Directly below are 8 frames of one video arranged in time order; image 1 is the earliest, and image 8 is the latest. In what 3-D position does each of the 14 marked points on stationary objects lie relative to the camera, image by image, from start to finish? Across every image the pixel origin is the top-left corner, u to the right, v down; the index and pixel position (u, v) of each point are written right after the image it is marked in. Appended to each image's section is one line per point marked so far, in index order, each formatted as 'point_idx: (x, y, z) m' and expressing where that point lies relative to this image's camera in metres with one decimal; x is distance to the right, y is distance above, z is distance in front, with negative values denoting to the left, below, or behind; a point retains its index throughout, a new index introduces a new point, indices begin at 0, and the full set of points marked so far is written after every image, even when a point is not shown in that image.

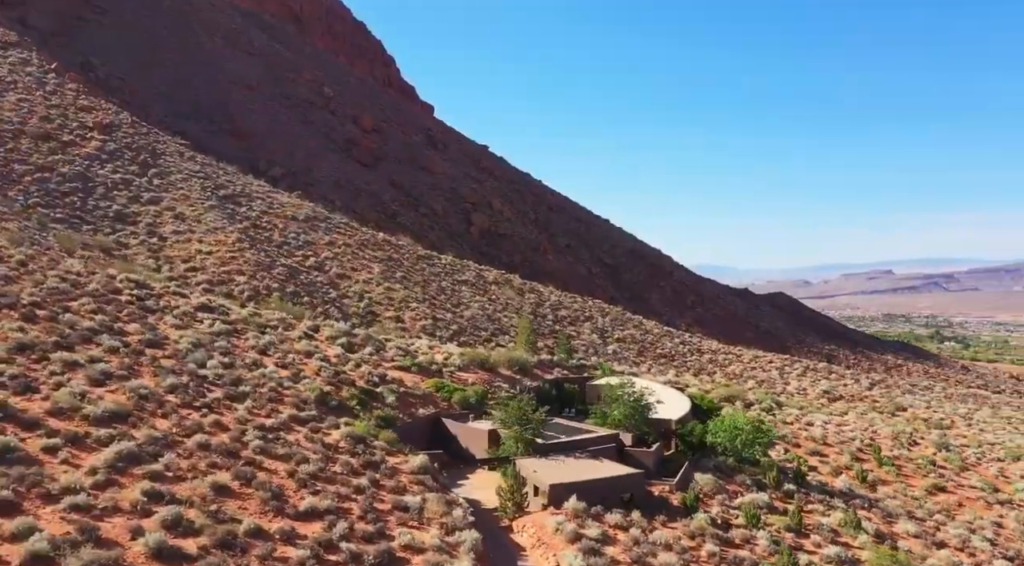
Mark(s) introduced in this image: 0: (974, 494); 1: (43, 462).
0: (+12.4, -5.7, +20.3) m
1: (-5.8, -2.2, +9.2) m
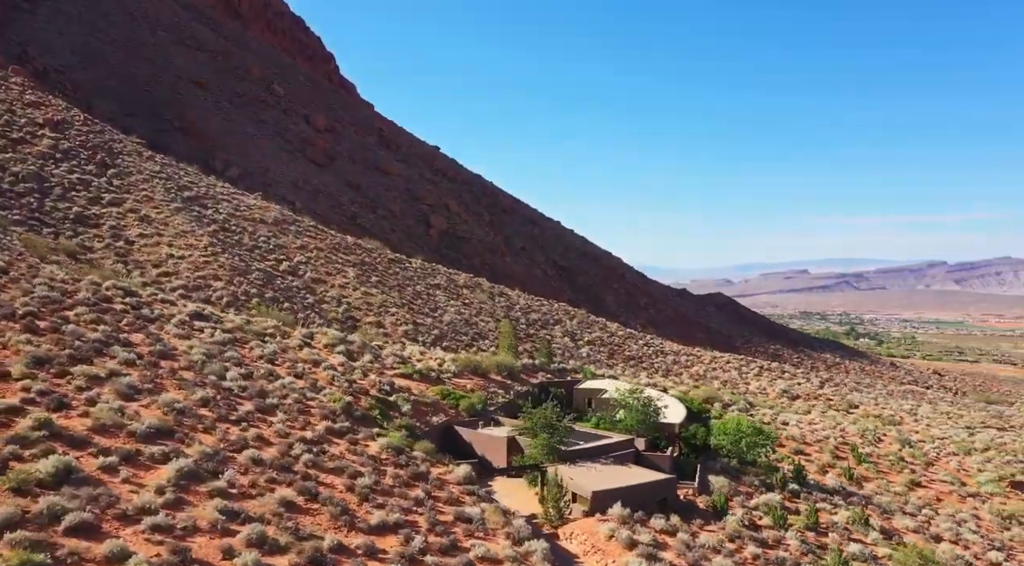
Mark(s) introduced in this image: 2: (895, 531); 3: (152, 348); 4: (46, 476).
0: (+12.4, -5.9, +21.5) m
1: (-4.9, -2.4, +9.0) m
2: (+7.5, -4.9, +14.7) m
3: (-7.3, -1.3, +15.1) m
4: (-5.4, -2.2, +8.7) m
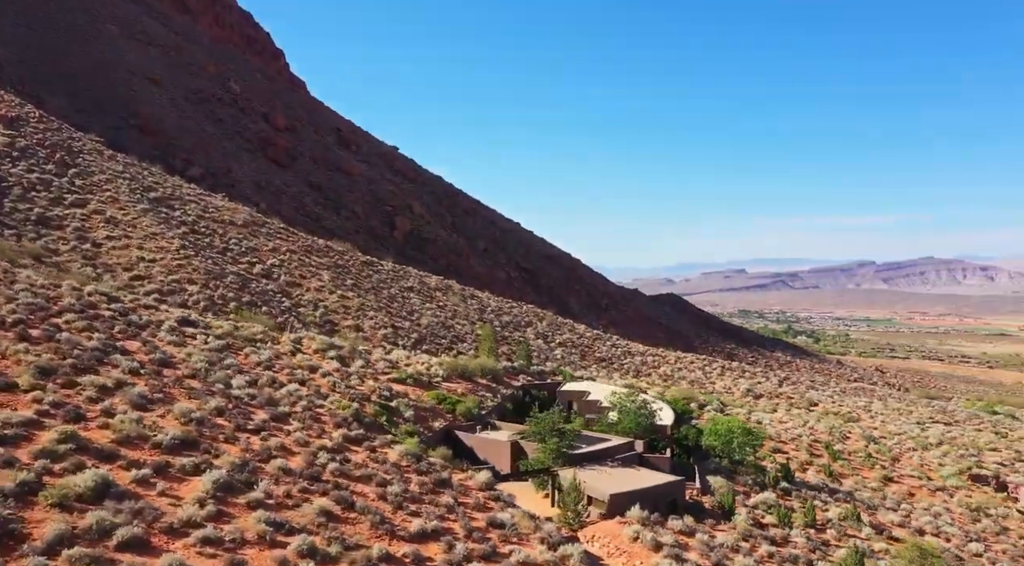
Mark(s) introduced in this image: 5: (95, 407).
0: (+12.0, -6.0, +22.5) m
1: (-4.4, -2.5, +8.9) m
2: (+7.6, -5.0, +15.4) m
3: (-7.2, -1.4, +14.8) m
4: (-4.9, -2.4, +8.6) m
5: (-6.4, -1.9, +11.4) m
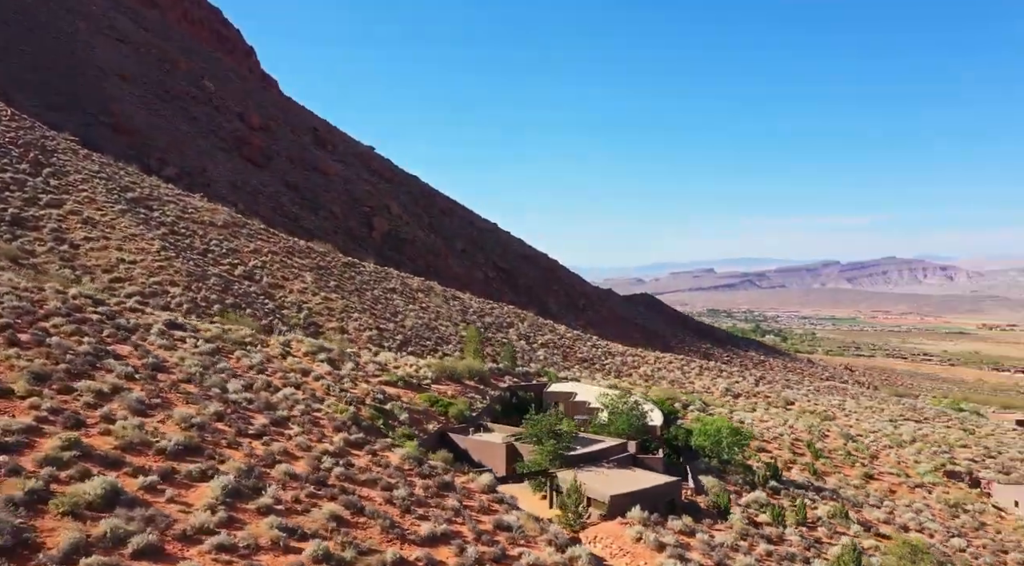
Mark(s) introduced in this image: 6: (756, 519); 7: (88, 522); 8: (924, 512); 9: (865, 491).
0: (+11.7, -6.0, +23.0) m
1: (-4.3, -2.6, +8.9) m
2: (+7.5, -5.1, +15.7) m
3: (-7.2, -1.5, +14.7) m
4: (-4.7, -2.5, +8.5) m
5: (-6.3, -2.0, +11.3) m
6: (+4.4, -4.3, +13.6) m
7: (-4.6, -2.6, +8.1) m
8: (+10.3, -5.7, +18.7) m
9: (+9.3, -5.5, +19.8) m
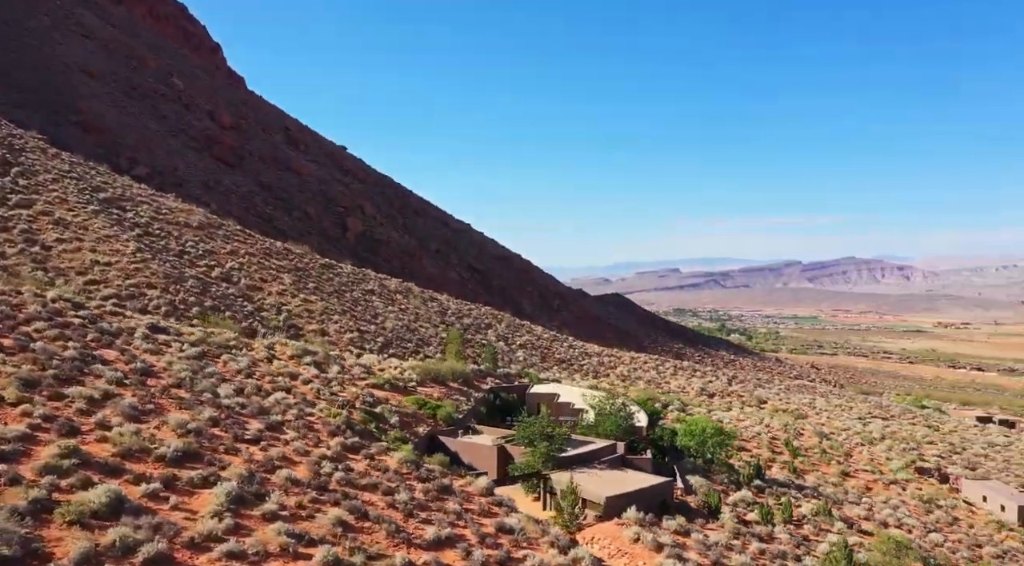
0: (+11.2, -6.1, +23.6) m
1: (-4.2, -2.7, +8.8) m
2: (+7.3, -5.1, +16.1) m
3: (-7.4, -1.6, +14.5) m
4: (-4.6, -2.5, +8.4) m
5: (-6.3, -2.0, +11.2) m
6: (+4.3, -4.4, +13.8) m
7: (-4.5, -2.7, +8.0) m
8: (+10.0, -5.8, +19.2) m
9: (+9.0, -5.6, +20.3) m
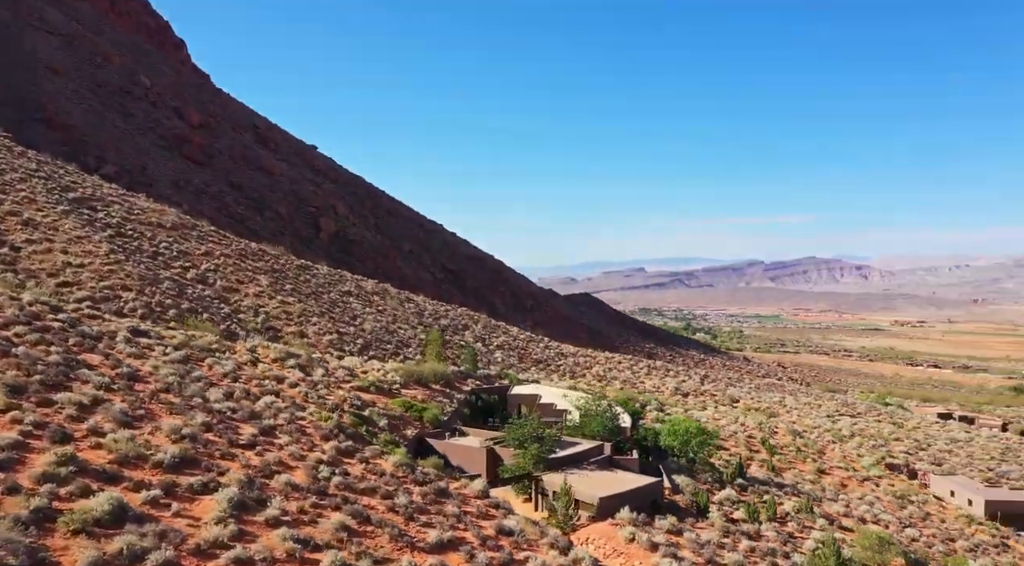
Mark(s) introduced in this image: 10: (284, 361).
0: (+10.6, -6.1, +24.1) m
1: (-4.1, -2.7, +8.8) m
2: (+7.1, -5.2, +16.6) m
3: (-7.5, -1.7, +14.3) m
4: (-4.6, -2.6, +8.3) m
5: (-6.4, -2.1, +11.0) m
6: (+4.2, -4.4, +14.1) m
7: (-4.4, -2.7, +8.0) m
8: (+9.6, -5.8, +19.7) m
9: (+8.6, -5.6, +20.7) m
10: (-6.1, -2.1, +19.9) m
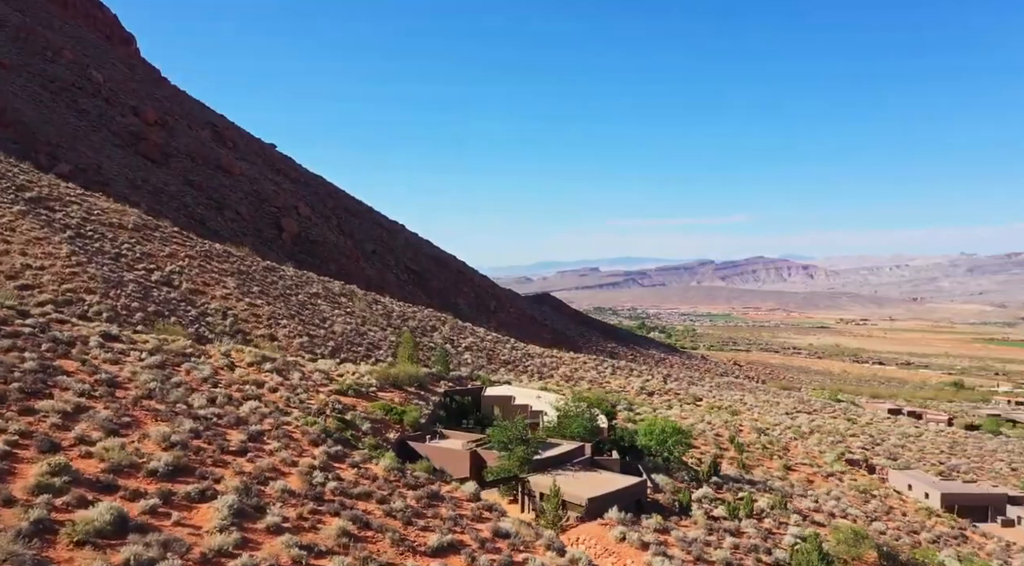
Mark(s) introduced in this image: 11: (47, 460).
0: (+9.8, -6.2, +24.9) m
1: (-4.1, -2.8, +8.7) m
2: (+6.7, -5.3, +17.1) m
3: (-7.8, -1.7, +14.0) m
4: (-4.5, -2.7, +8.2) m
5: (-6.5, -2.2, +10.8) m
6: (+3.9, -4.5, +14.5) m
7: (-4.3, -2.8, +7.9) m
8: (+9.0, -5.9, +20.4) m
9: (+7.9, -5.7, +21.3) m
10: (-6.6, -2.2, +19.7) m
11: (-6.0, -2.3, +9.6) m
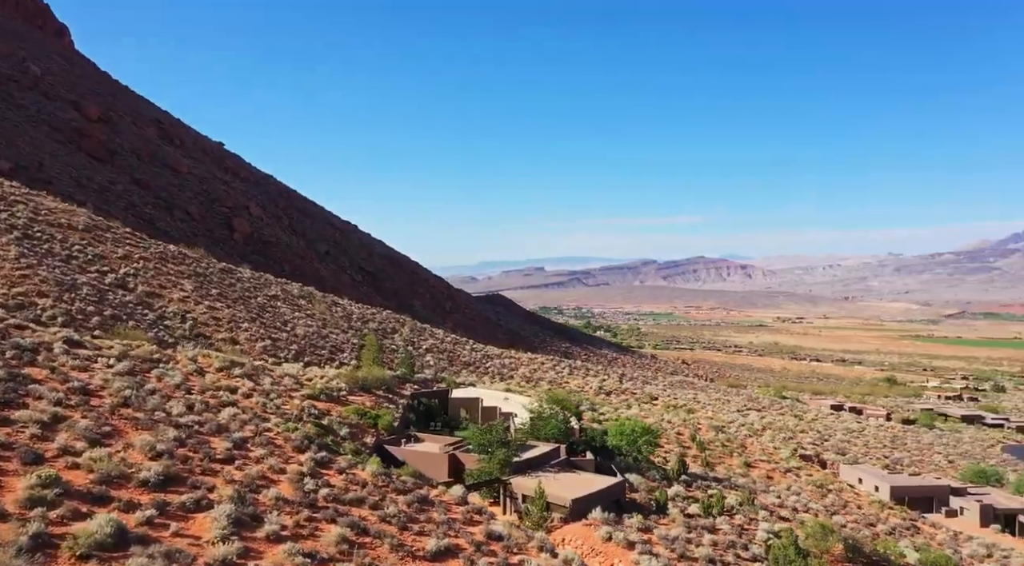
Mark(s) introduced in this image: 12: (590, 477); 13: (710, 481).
0: (+8.7, -6.3, +25.7) m
1: (-4.0, -2.9, +8.6) m
2: (+6.1, -5.3, +17.7) m
3: (-8.1, -1.8, +13.7) m
4: (-4.4, -2.8, +8.1) m
5: (-6.6, -2.3, +10.6) m
6: (+3.5, -4.6, +15.0) m
7: (-4.2, -2.9, +7.8) m
8: (+8.2, -6.0, +21.1) m
9: (+7.1, -5.8, +22.1) m
10: (-7.3, -2.3, +19.4) m
11: (-6.0, -2.4, +9.4) m
12: (+1.5, -3.8, +14.7) m
13: (+5.2, -5.2, +19.5) m
